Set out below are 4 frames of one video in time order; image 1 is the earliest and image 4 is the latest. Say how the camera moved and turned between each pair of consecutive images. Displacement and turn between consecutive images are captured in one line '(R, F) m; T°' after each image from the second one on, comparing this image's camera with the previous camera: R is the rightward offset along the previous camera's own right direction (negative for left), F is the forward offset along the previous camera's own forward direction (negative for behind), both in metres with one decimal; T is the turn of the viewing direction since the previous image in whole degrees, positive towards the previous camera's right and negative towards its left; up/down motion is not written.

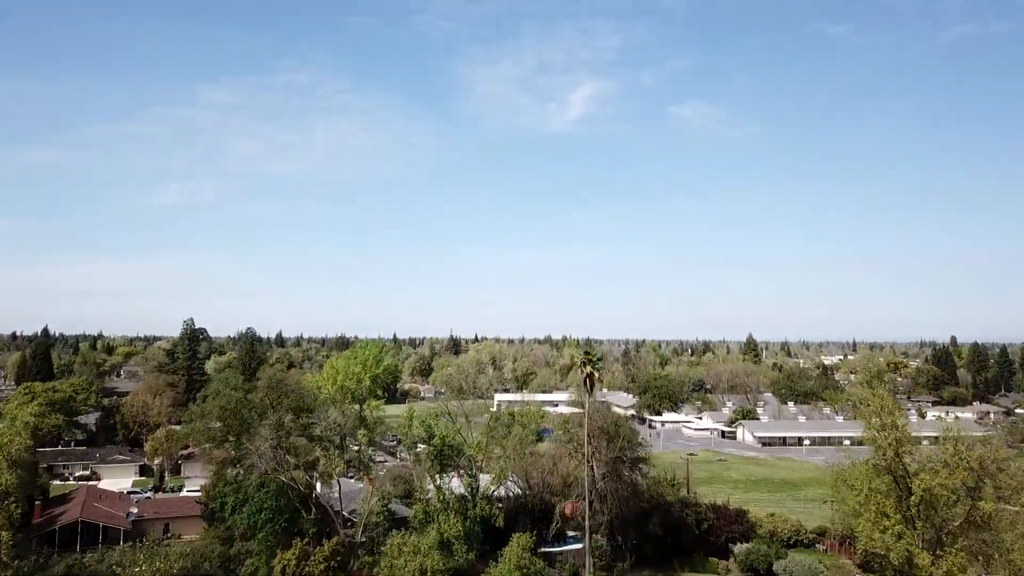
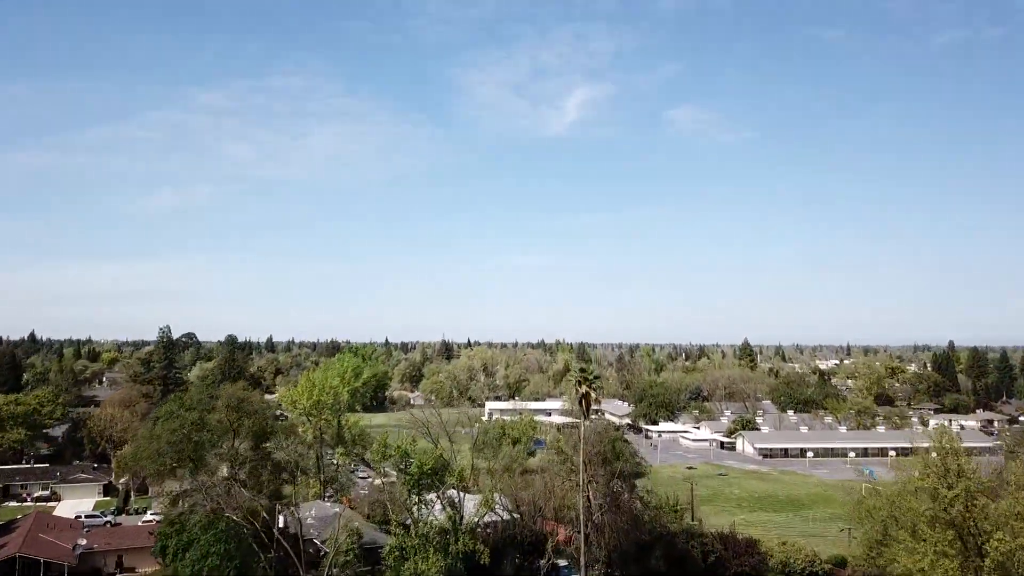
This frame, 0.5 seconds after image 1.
(+0.2, +3.2) m; 0°
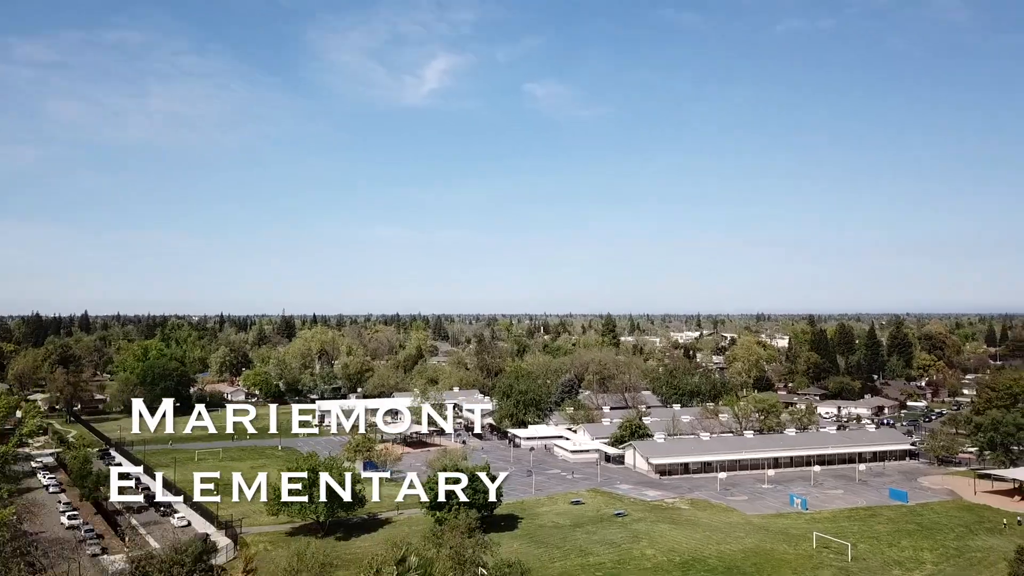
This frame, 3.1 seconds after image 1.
(+2.0, +18.7) m; +10°
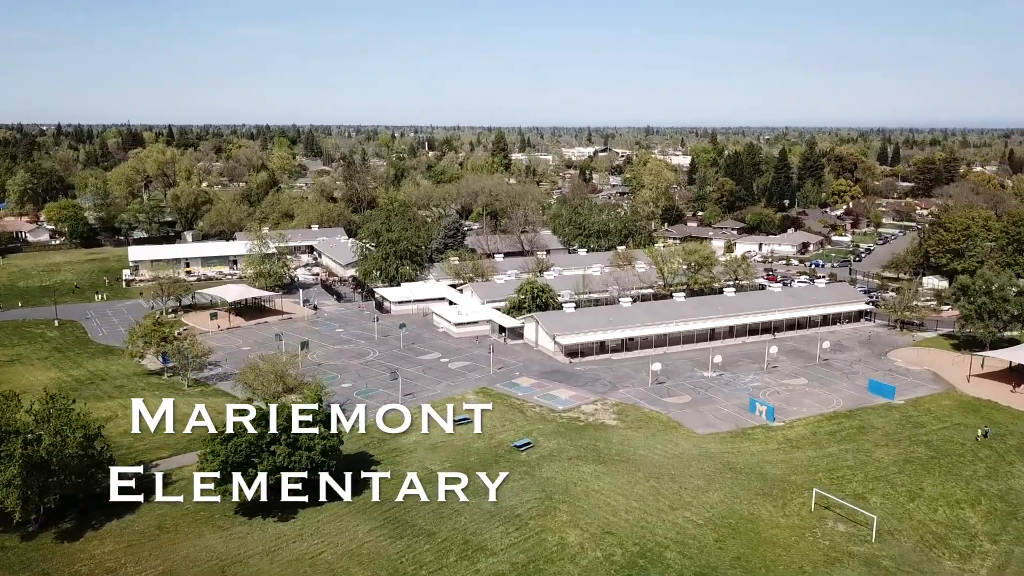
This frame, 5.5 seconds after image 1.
(+1.6, +17.6) m; +8°
